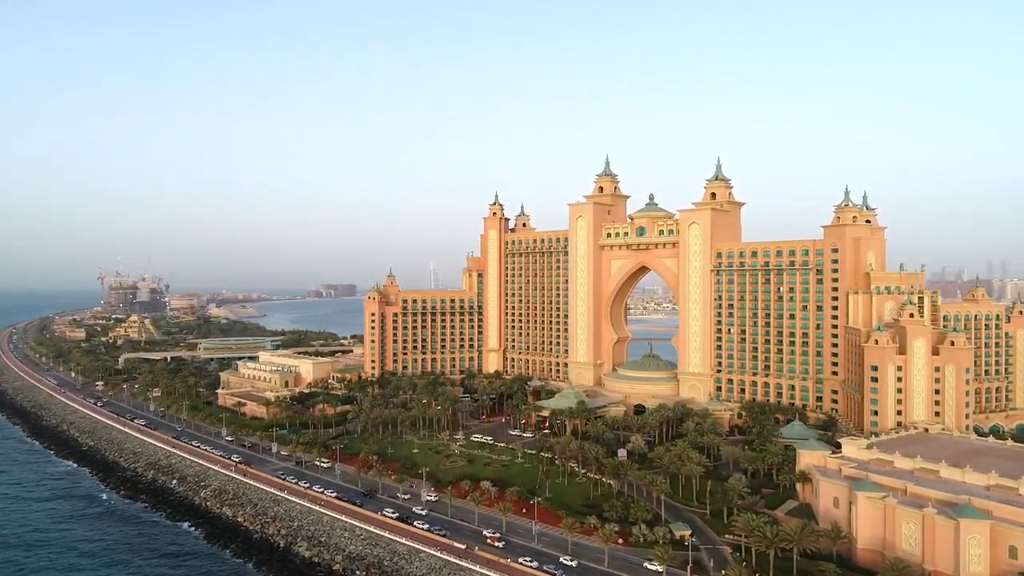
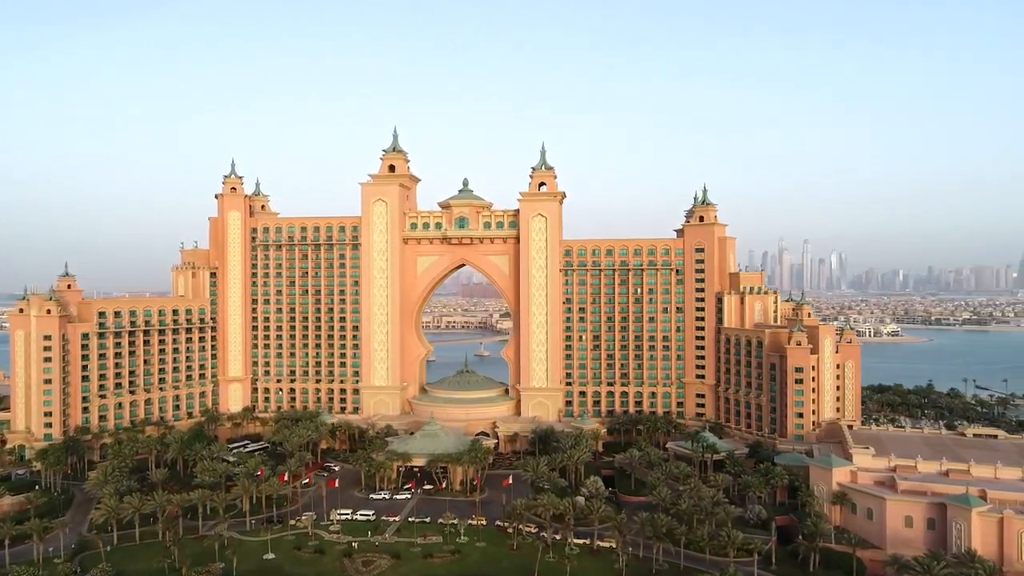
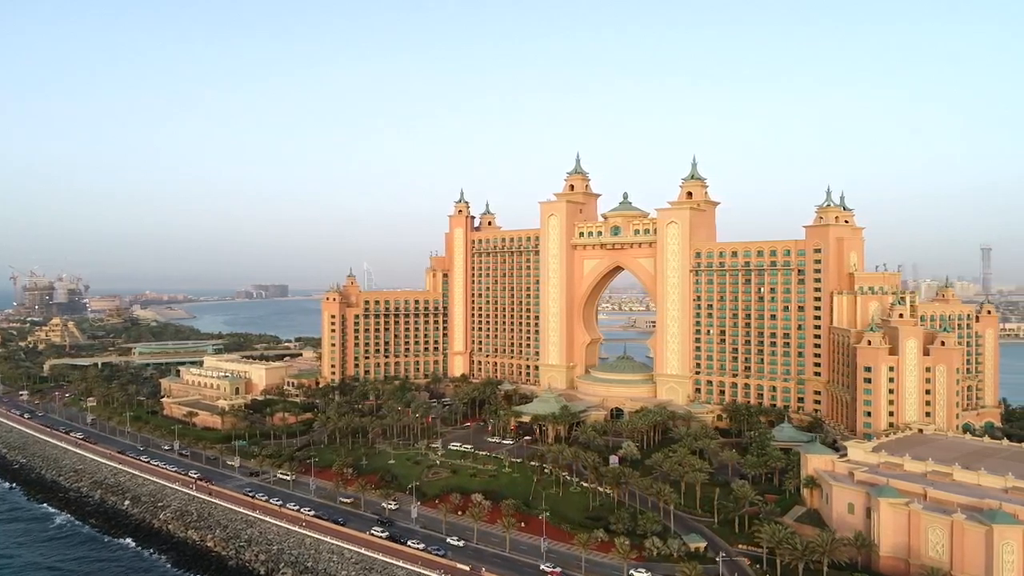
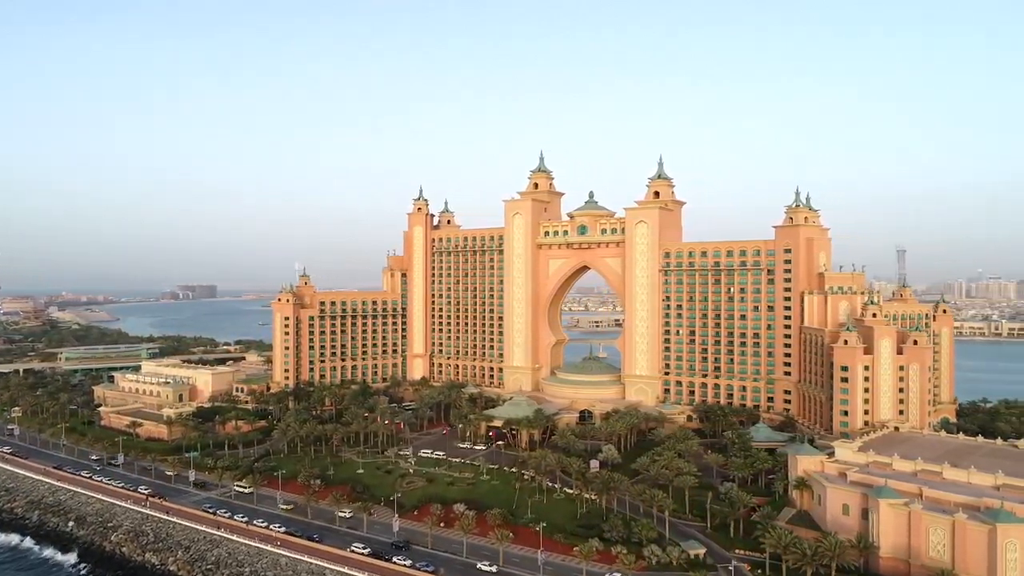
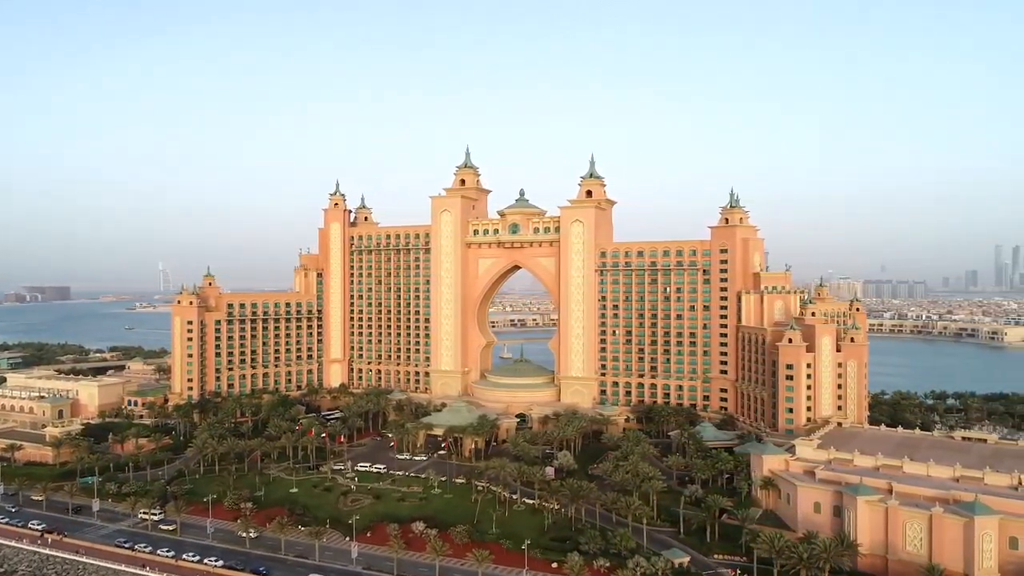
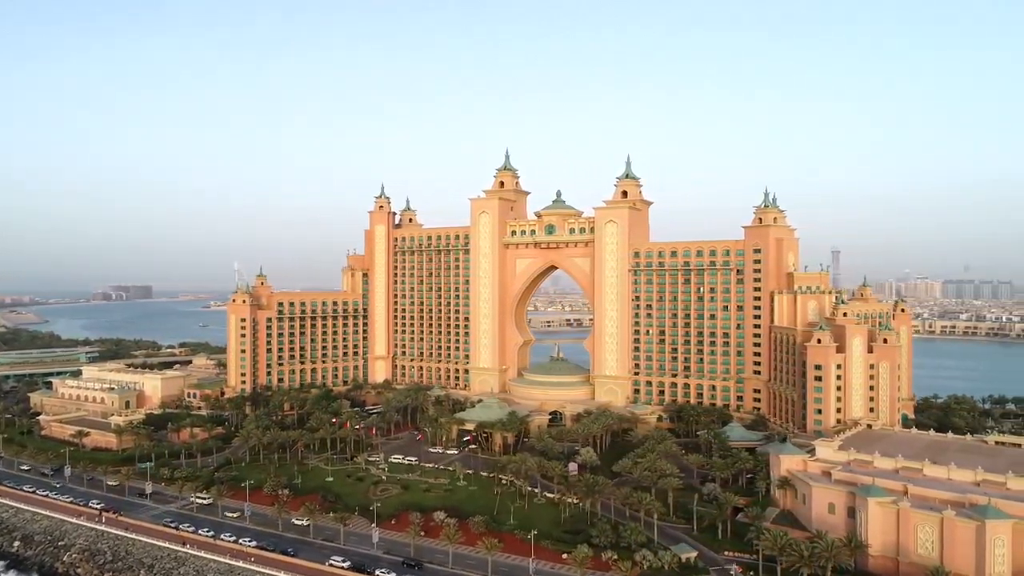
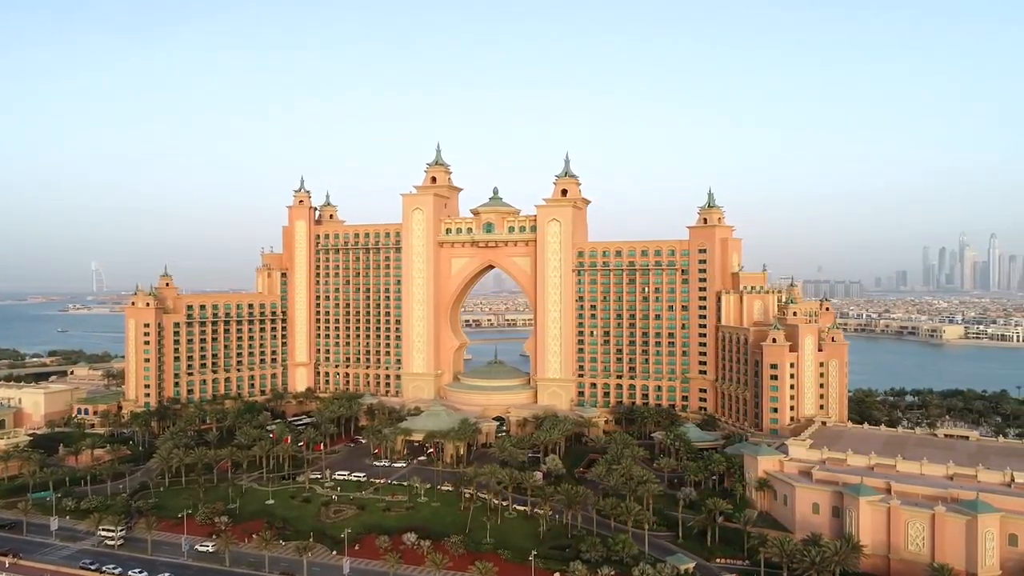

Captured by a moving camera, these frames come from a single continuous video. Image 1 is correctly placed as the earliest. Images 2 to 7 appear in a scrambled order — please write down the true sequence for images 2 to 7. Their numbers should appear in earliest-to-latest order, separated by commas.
3, 4, 6, 5, 7, 2
